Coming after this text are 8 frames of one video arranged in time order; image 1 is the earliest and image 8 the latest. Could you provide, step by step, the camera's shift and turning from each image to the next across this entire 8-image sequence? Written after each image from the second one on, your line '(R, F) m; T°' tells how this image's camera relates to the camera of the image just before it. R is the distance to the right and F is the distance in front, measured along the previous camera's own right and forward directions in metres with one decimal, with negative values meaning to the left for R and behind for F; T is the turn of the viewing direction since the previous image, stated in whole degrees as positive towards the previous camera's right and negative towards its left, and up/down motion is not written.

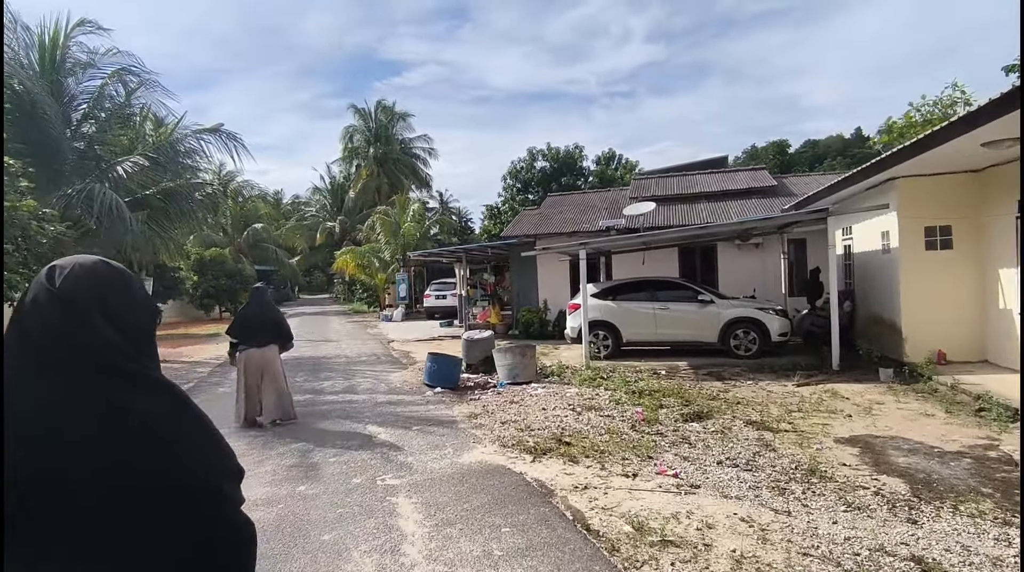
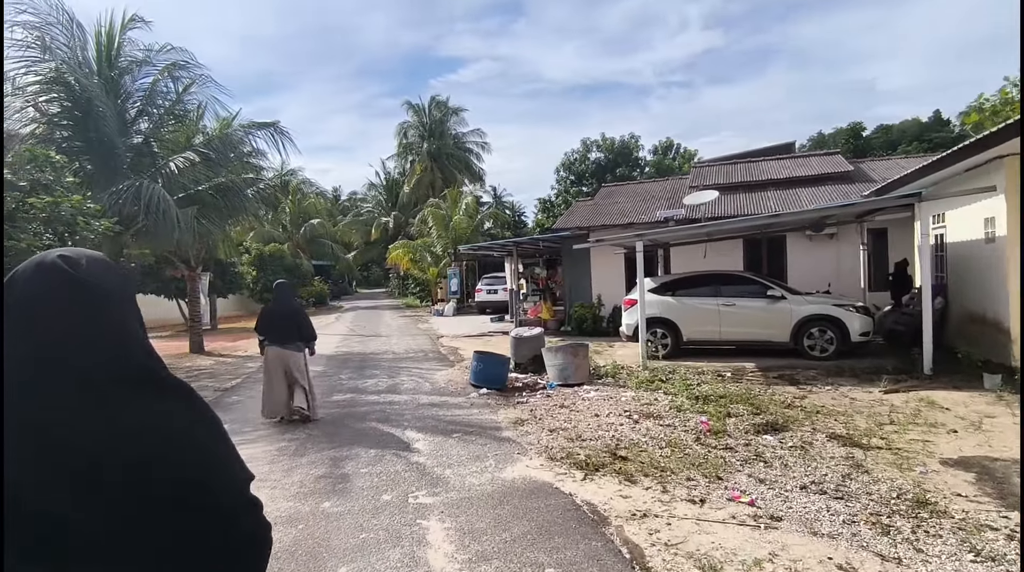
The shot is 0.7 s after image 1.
(0.0, +0.6) m; -5°
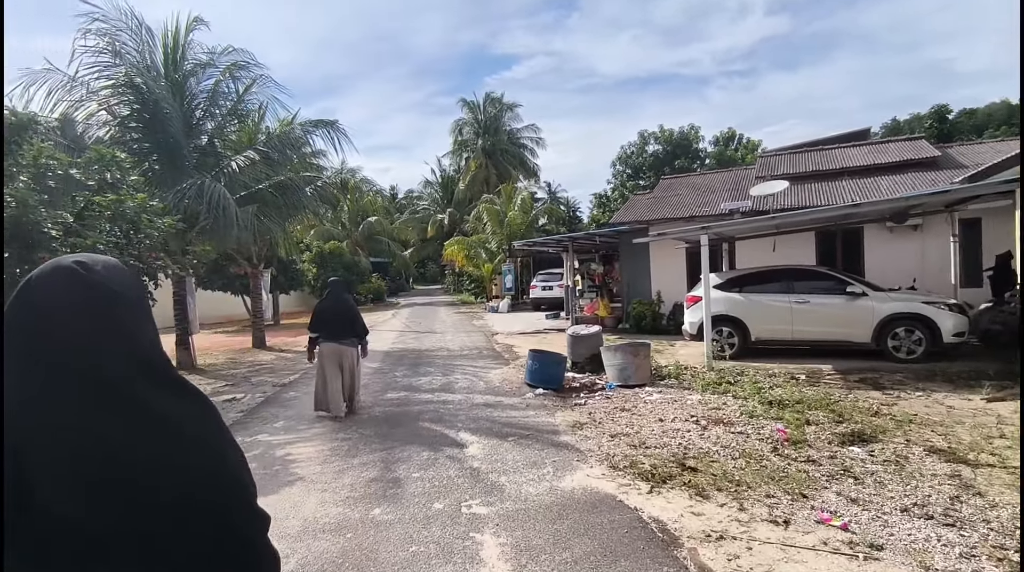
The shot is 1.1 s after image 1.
(0.0, +0.3) m; -5°
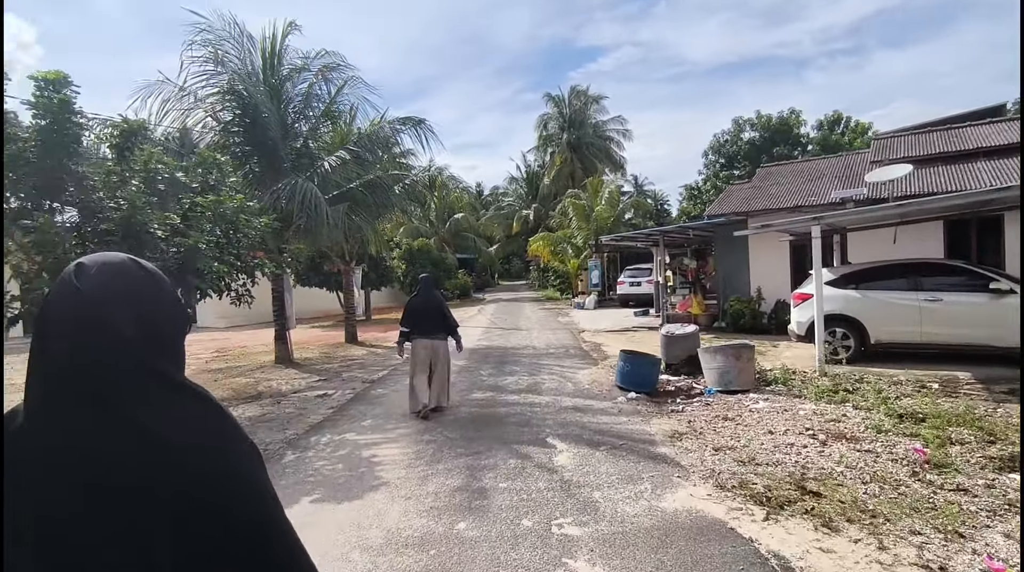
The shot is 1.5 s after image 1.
(-0.1, +0.3) m; -8°
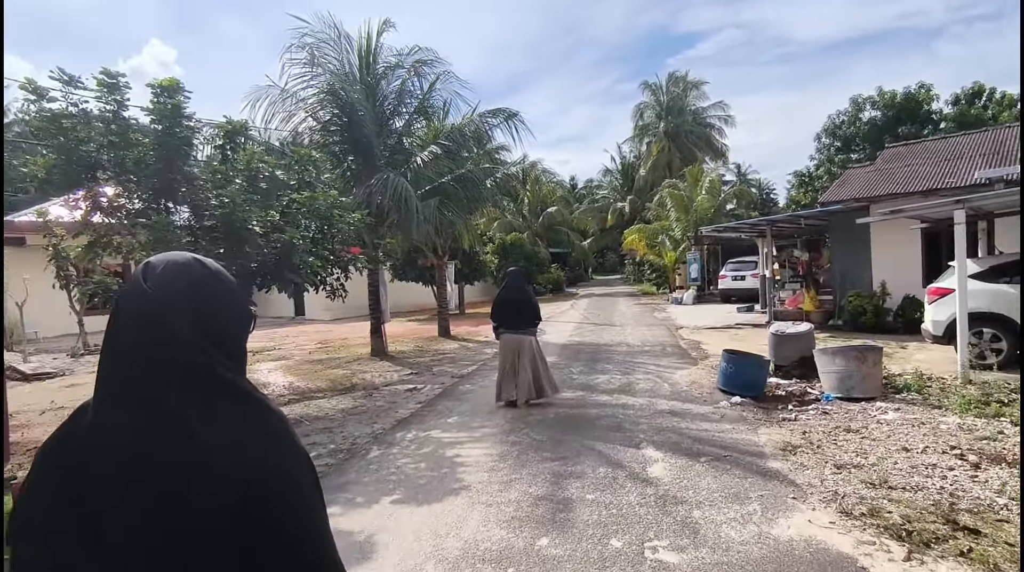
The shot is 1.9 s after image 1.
(0.0, +0.3) m; -9°
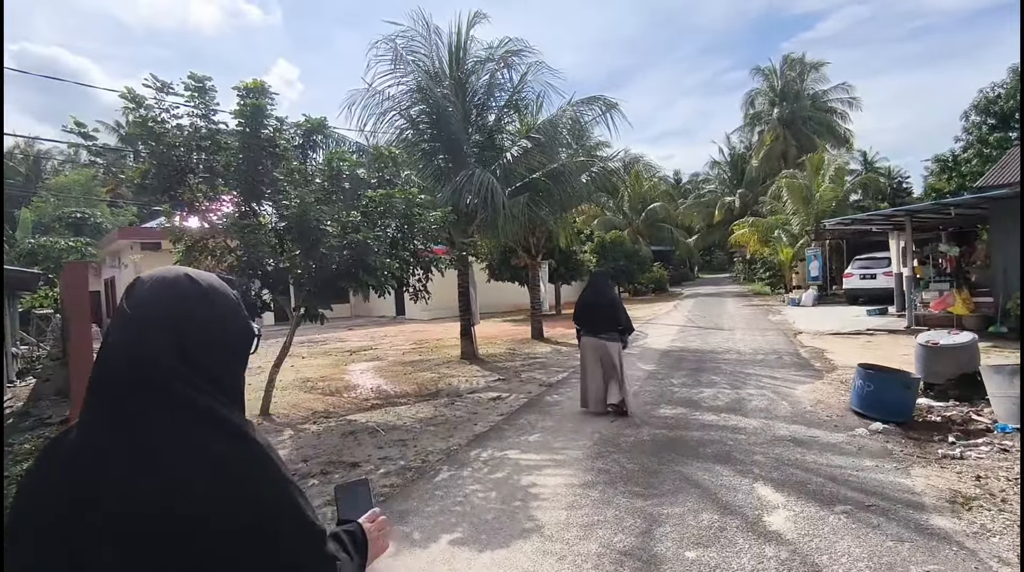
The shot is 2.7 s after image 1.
(+0.1, +0.7) m; -10°
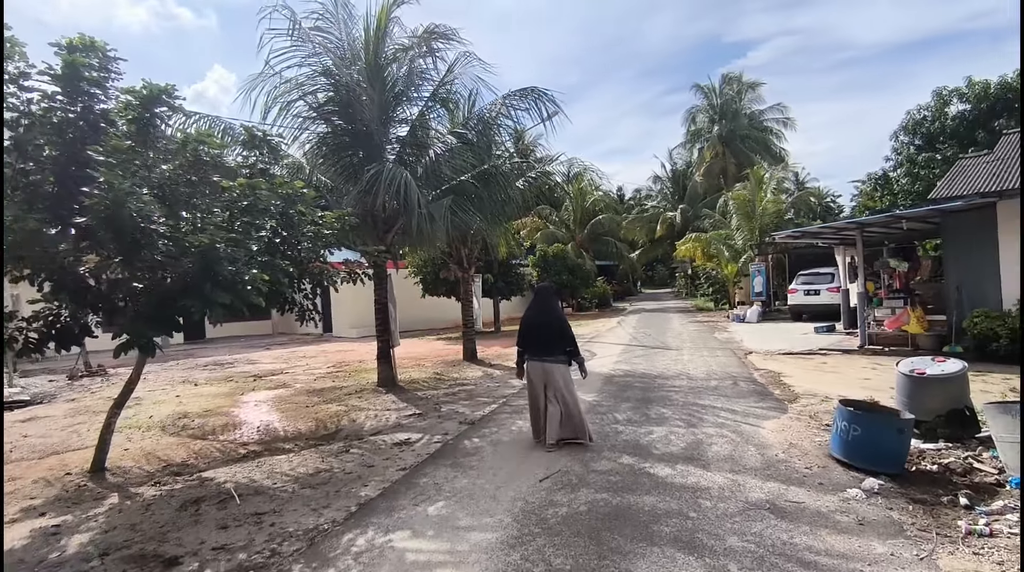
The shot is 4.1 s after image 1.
(+0.4, +1.4) m; +5°
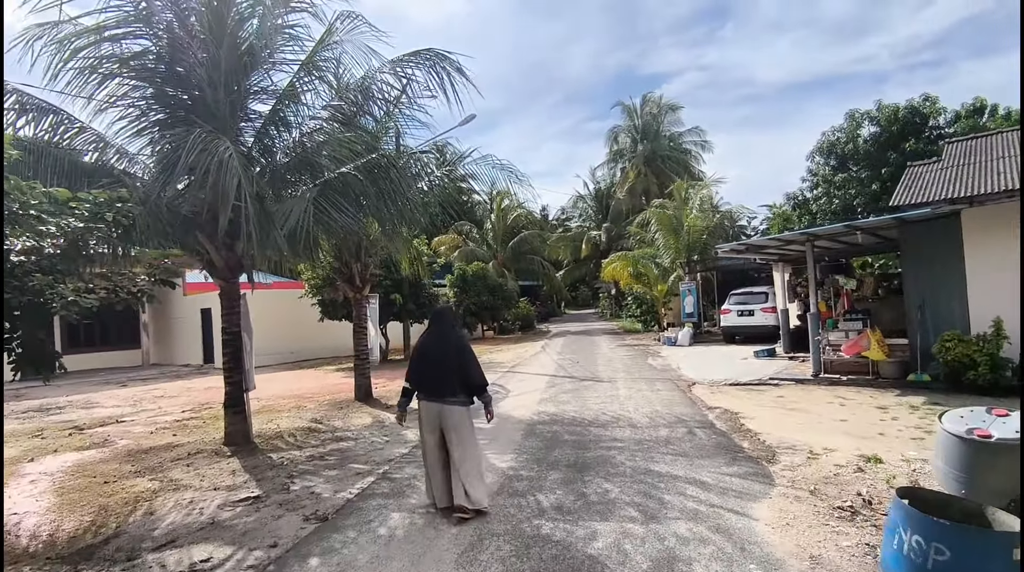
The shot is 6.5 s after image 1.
(+0.4, +2.2) m; +7°
